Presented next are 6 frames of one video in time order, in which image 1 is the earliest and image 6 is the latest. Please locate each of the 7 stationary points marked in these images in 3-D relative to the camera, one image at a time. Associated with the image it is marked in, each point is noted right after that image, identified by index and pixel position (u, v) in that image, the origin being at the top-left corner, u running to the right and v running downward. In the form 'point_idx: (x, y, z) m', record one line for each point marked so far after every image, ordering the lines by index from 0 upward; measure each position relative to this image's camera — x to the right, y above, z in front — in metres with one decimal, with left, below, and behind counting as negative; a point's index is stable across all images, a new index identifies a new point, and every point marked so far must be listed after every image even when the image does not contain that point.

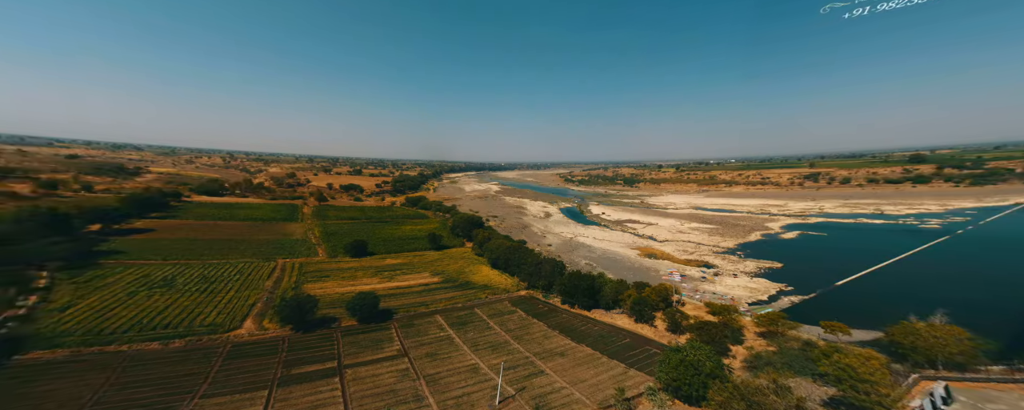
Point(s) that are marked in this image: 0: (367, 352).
0: (-7.8, -7.8, +18.4) m
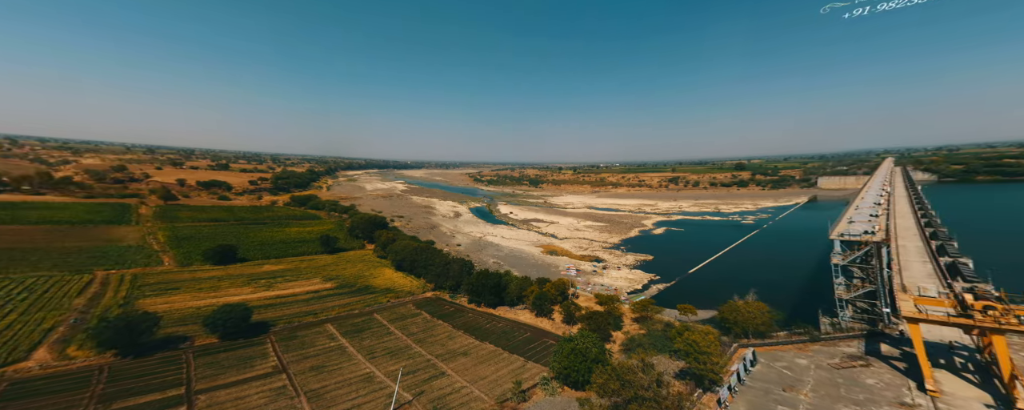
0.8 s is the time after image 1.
0: (-13.1, -7.8, +16.1) m
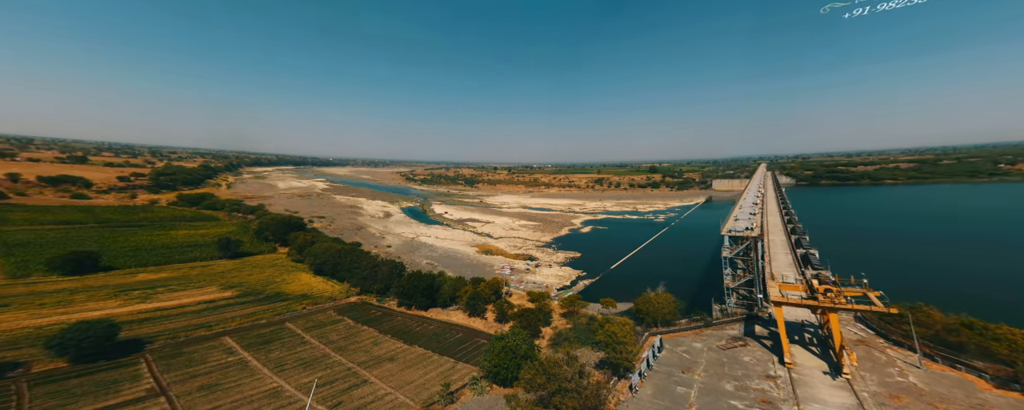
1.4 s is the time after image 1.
0: (-16.9, -7.8, +13.7) m
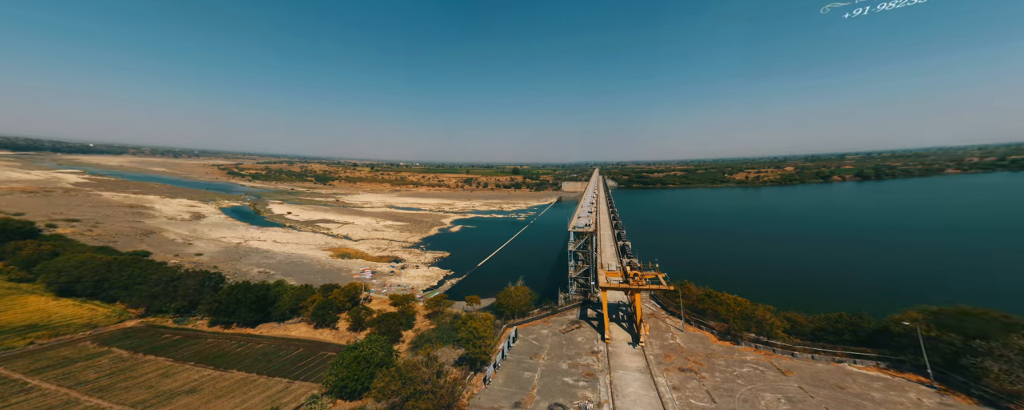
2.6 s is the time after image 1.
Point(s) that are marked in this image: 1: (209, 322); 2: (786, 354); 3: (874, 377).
0: (-22.4, -7.5, +6.8) m
1: (-18.9, -7.1, +20.9) m
2: (+10.5, -5.8, +13.5) m
3: (+11.9, -5.8, +11.8) m
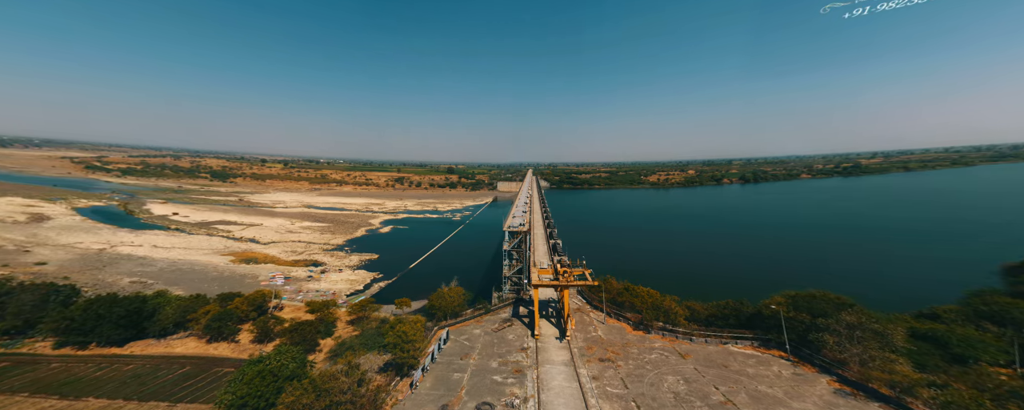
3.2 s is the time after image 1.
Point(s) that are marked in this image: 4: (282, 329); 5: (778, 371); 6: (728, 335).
0: (-23.8, -7.3, +2.6) m
1: (-22.7, -6.9, +17.2) m
2: (+7.4, -5.8, +14.9) m
3: (+9.1, -5.8, +13.5) m
4: (-12.4, -6.7, +18.2) m
5: (+9.4, -5.7, +12.4) m
6: (+9.0, -5.5, +14.7) m
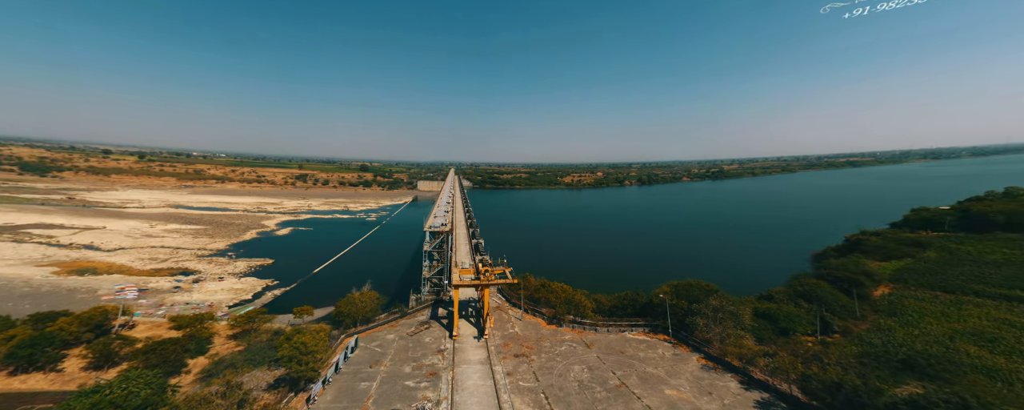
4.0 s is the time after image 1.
0: (-24.3, -6.7, -2.5) m
1: (-26.3, -6.3, +12.0) m
2: (+3.7, -5.8, +16.0) m
3: (+5.6, -5.9, +15.0) m
4: (-16.4, -6.3, +15.1) m
5: (+6.1, -5.8, +14.0) m
6: (+5.3, -5.5, +16.1) m
